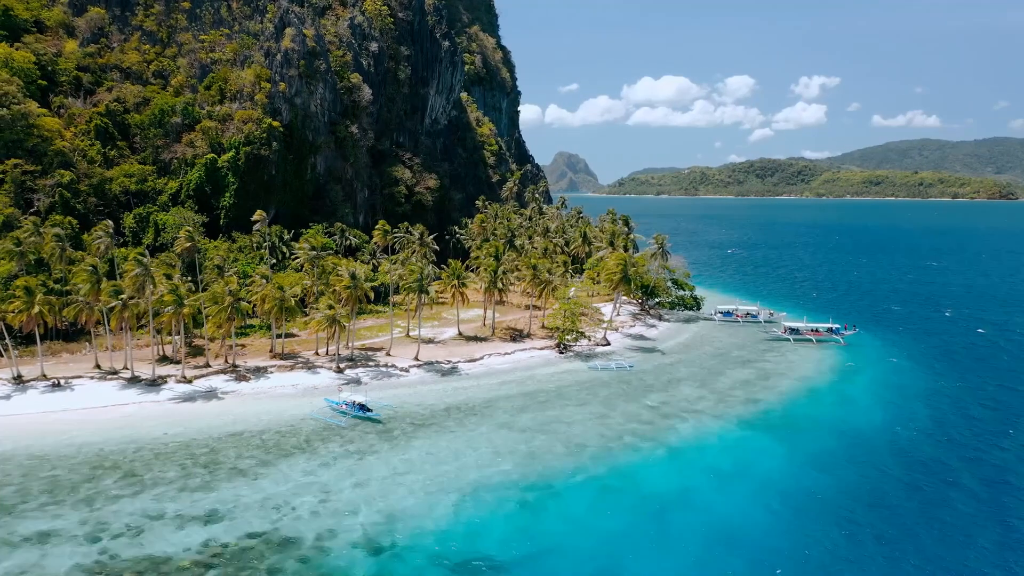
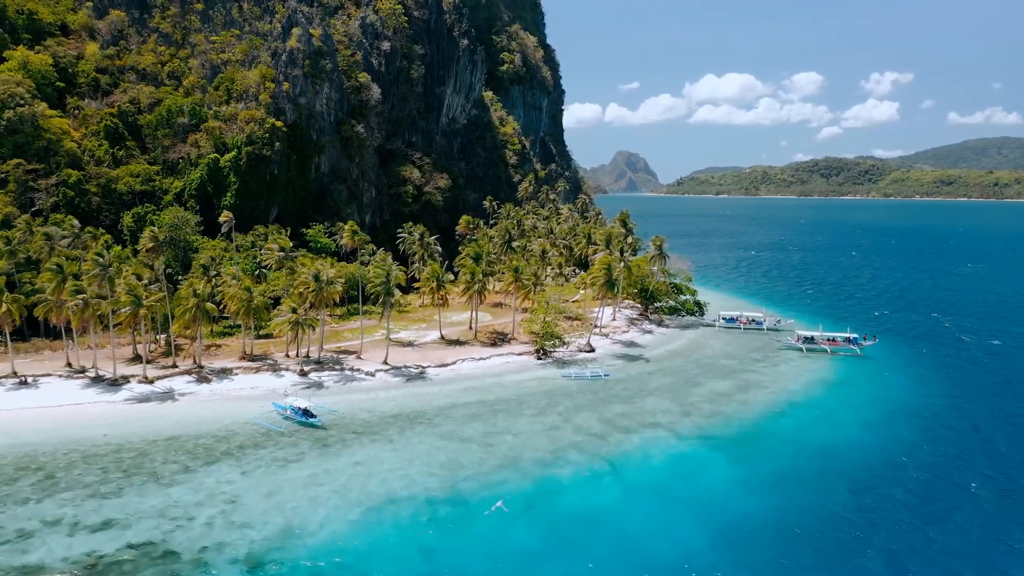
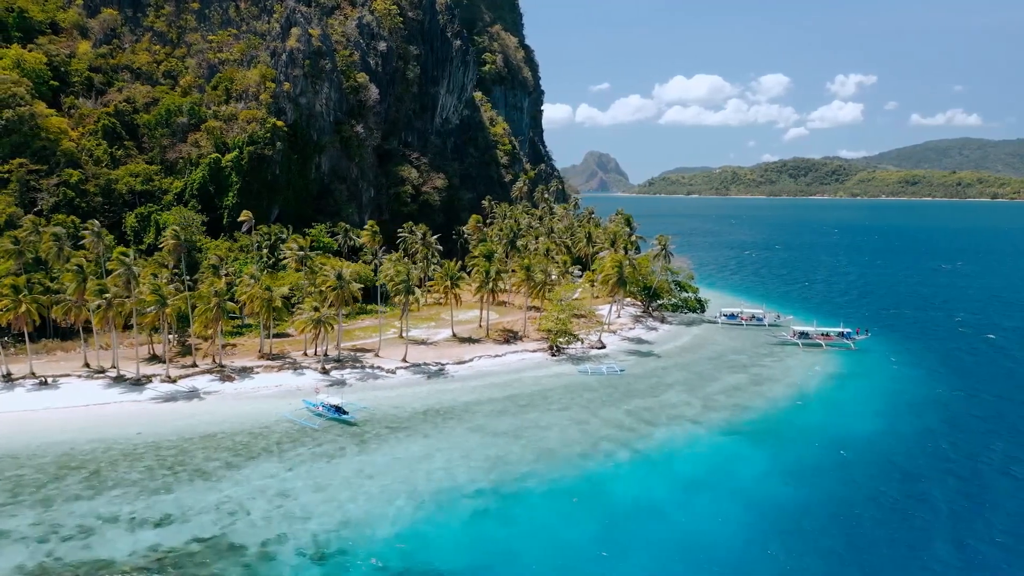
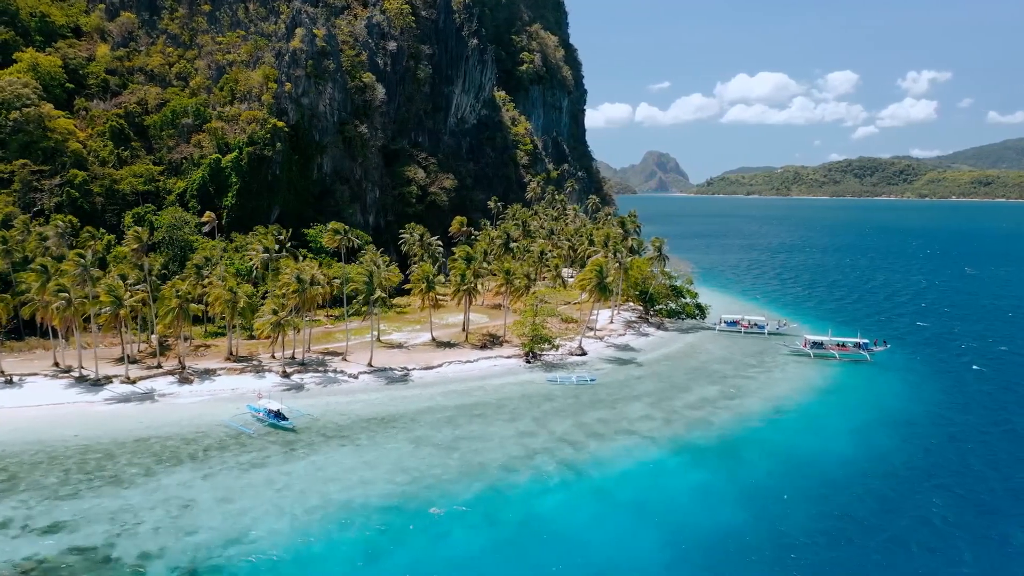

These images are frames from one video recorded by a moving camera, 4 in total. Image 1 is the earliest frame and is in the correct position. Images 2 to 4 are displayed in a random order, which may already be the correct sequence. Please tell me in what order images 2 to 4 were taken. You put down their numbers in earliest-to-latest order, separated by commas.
3, 2, 4
